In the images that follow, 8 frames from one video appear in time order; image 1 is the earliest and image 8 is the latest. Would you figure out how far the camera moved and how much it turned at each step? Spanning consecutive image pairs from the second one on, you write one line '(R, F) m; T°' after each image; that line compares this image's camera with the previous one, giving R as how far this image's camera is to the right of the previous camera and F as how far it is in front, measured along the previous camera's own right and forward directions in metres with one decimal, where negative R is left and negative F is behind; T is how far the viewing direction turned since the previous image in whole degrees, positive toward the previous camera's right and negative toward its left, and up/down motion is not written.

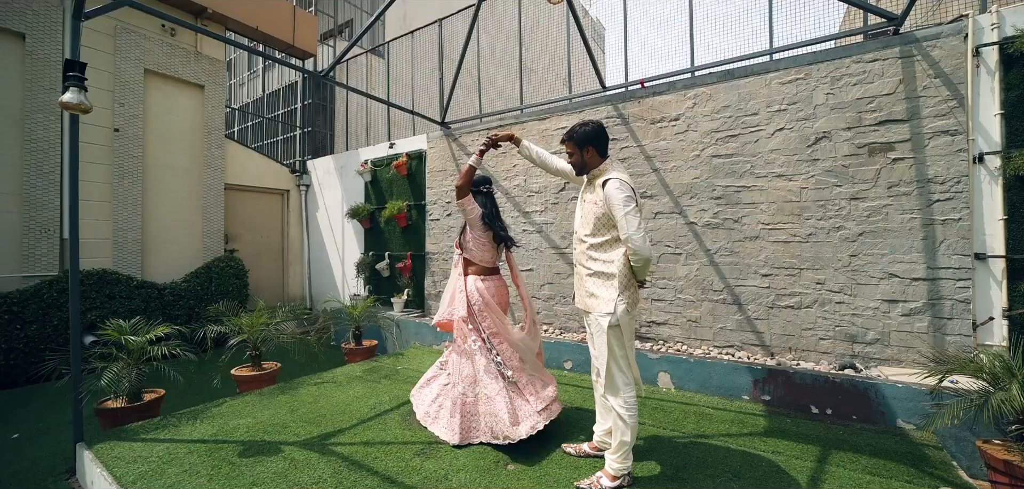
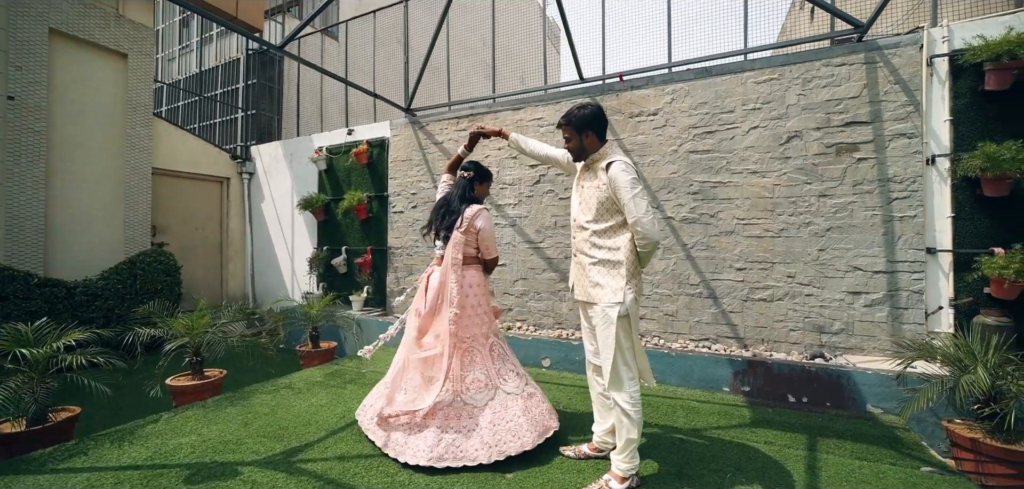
(-0.3, +0.2) m; +7°
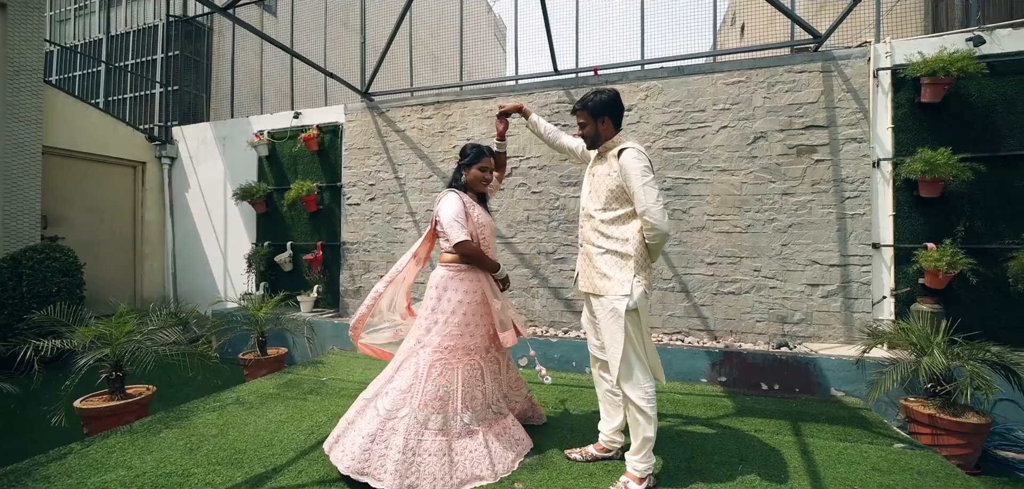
(-0.4, +0.2) m; +9°
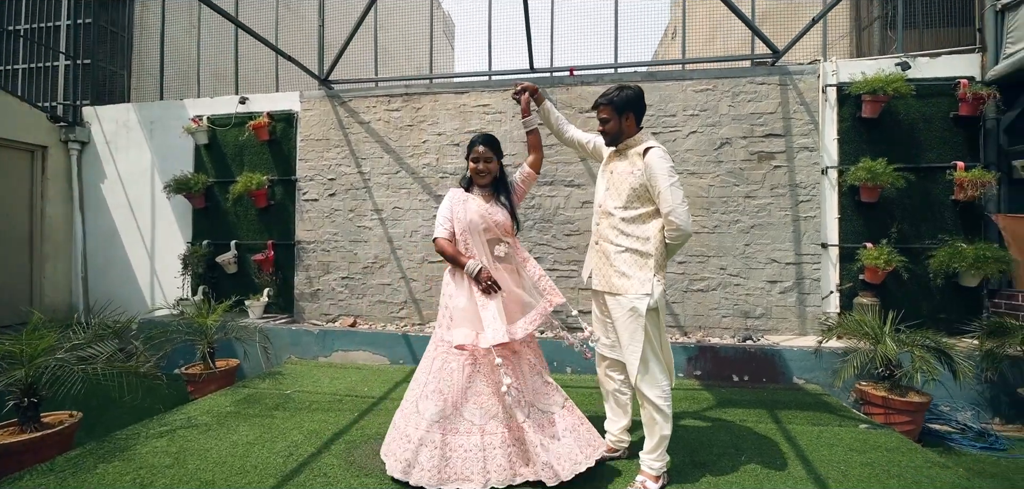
(-0.4, +0.1) m; +8°
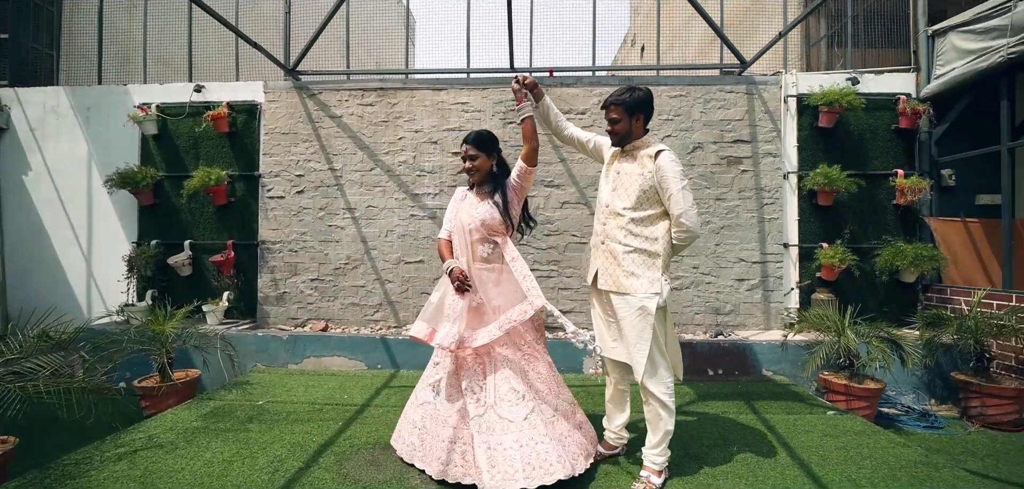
(-0.2, 0.0) m; +6°
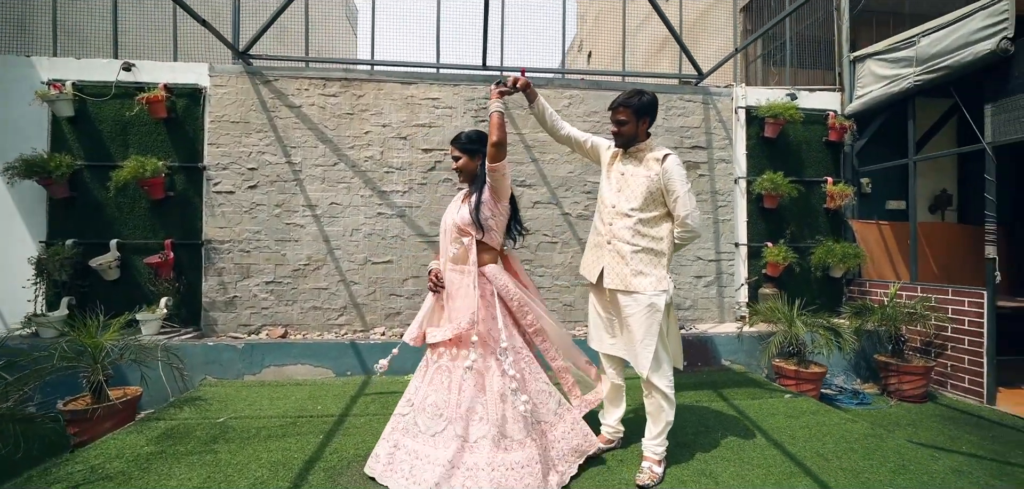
(-0.3, 0.0) m; +8°
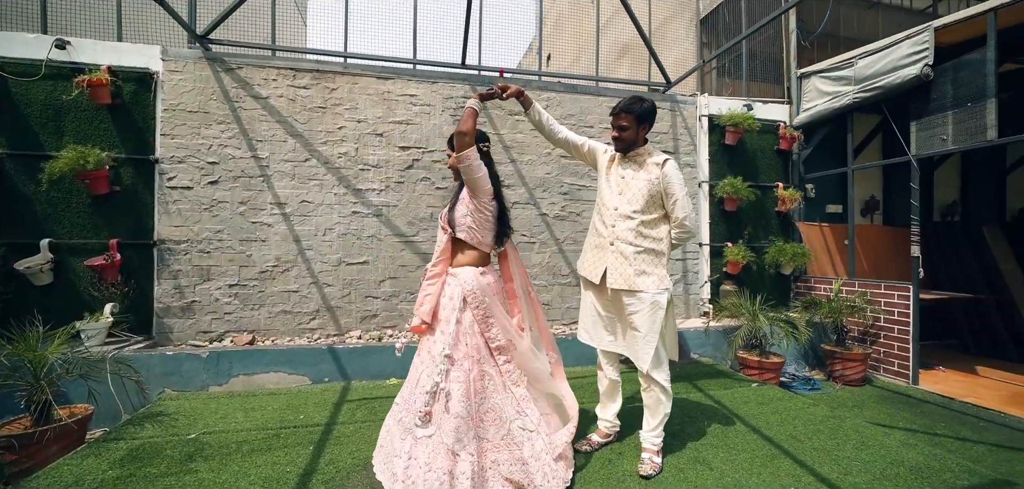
(-0.3, 0.0) m; +7°
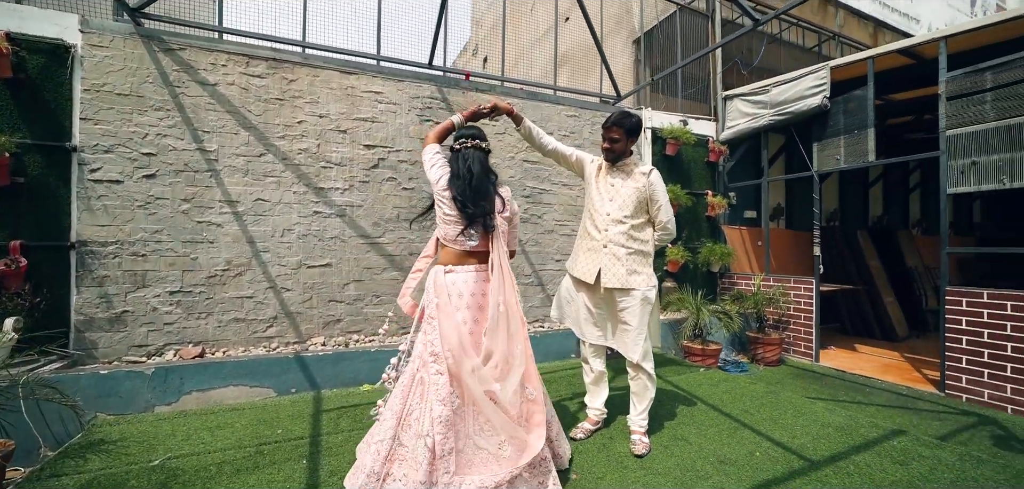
(-0.5, -0.1) m; +11°
